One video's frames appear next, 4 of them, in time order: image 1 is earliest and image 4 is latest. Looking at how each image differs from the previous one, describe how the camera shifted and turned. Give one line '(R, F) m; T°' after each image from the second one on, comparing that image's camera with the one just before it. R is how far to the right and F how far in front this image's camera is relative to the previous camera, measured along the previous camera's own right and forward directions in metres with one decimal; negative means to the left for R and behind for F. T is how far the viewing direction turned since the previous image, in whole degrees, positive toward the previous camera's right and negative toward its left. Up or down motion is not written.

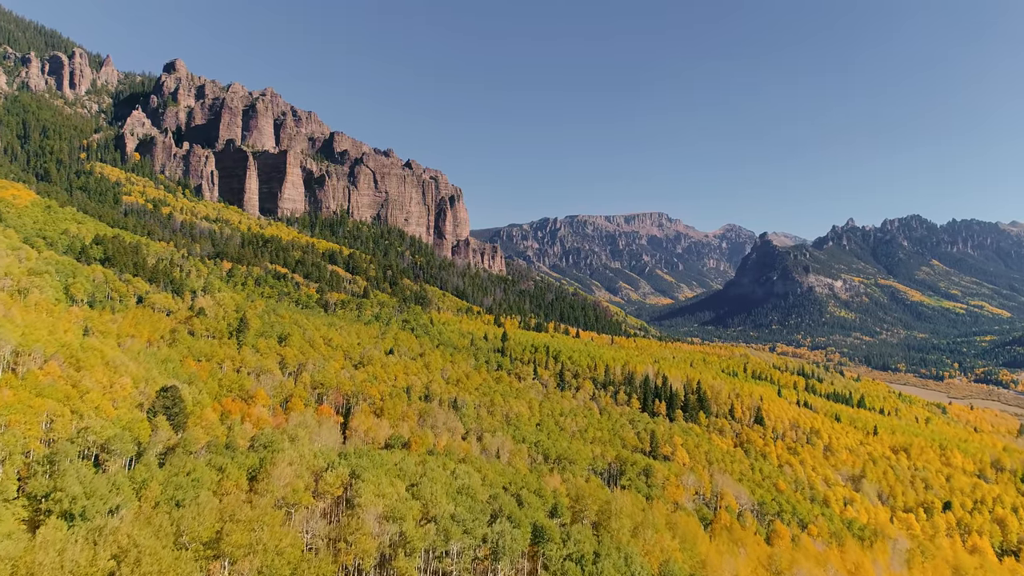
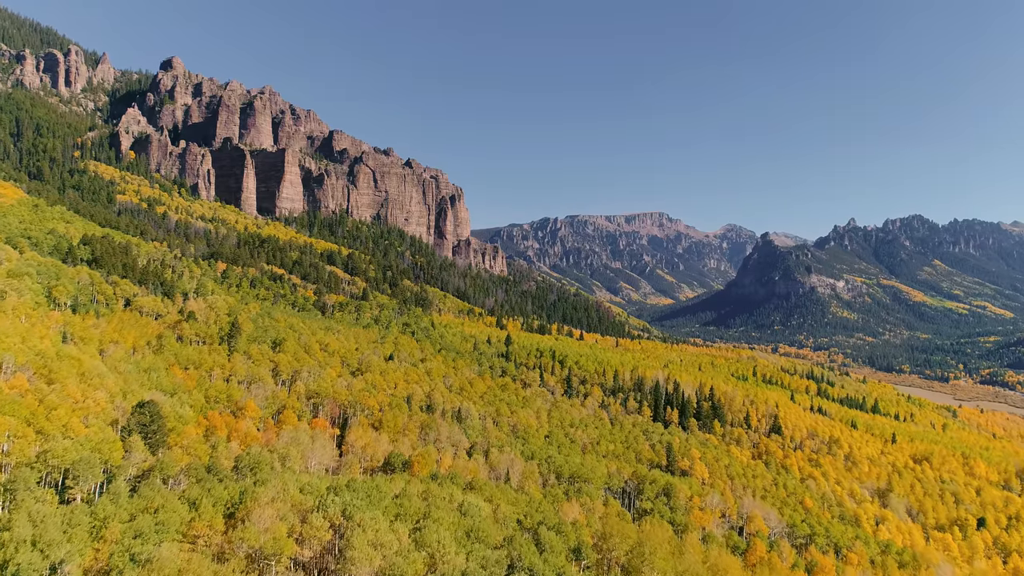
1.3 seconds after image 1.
(-1.5, +6.7) m; 0°
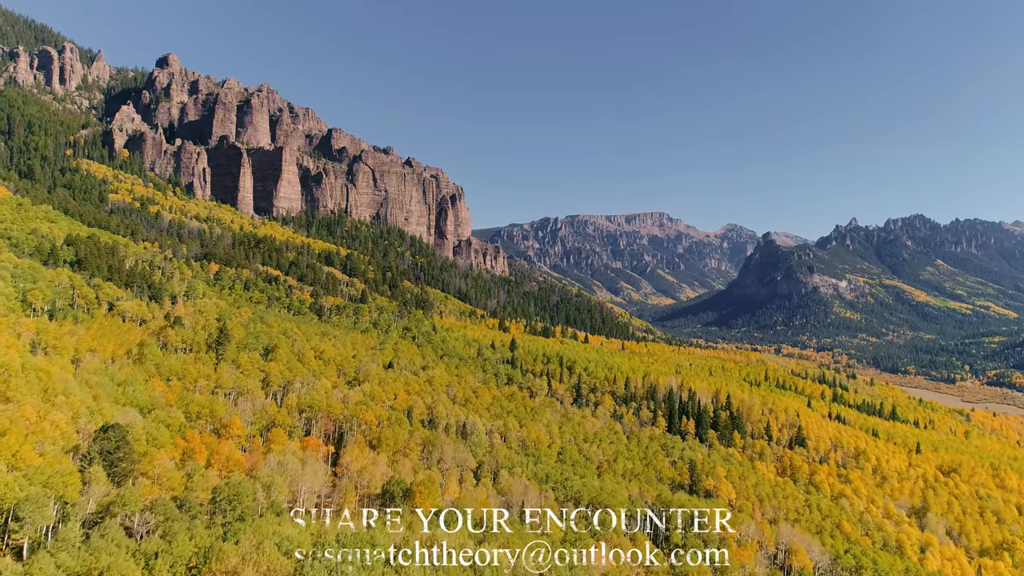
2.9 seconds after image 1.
(-1.8, +8.1) m; 0°
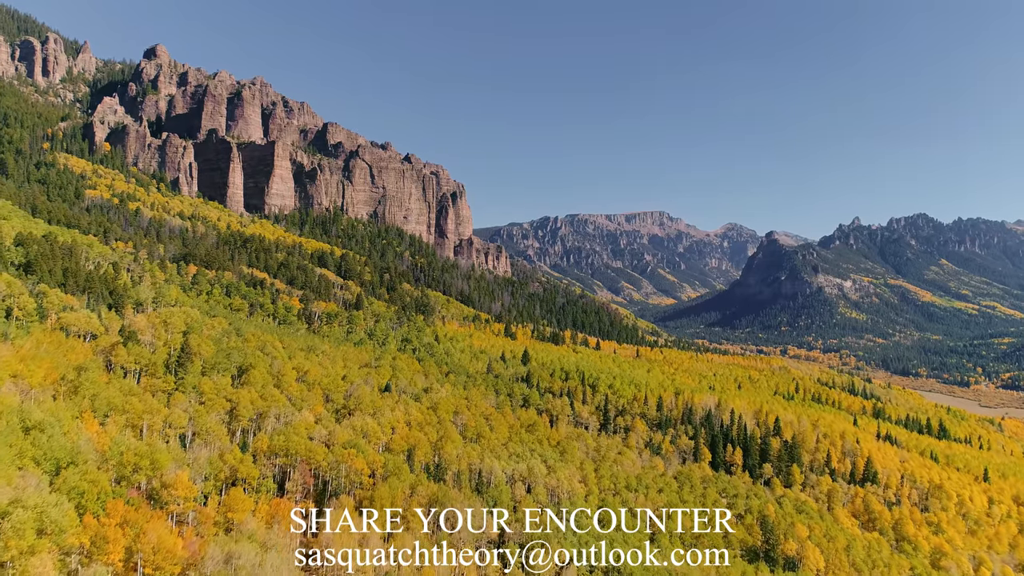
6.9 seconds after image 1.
(-4.4, +19.8) m; 0°
